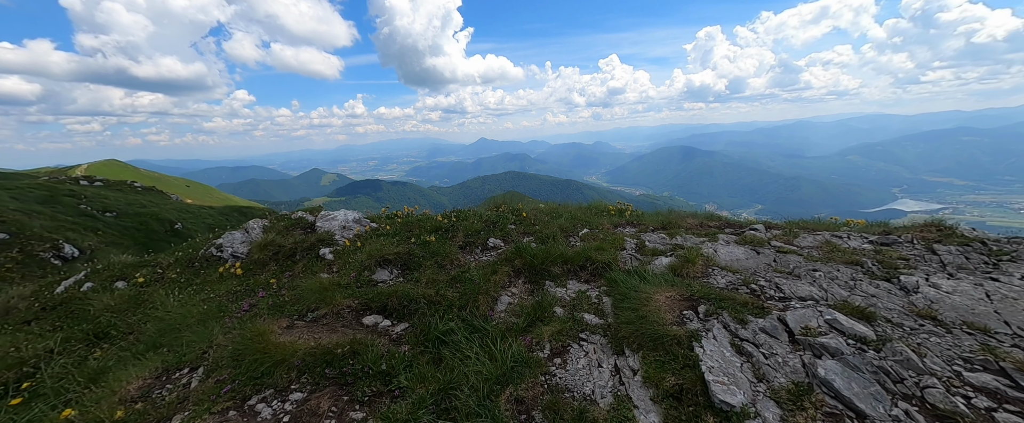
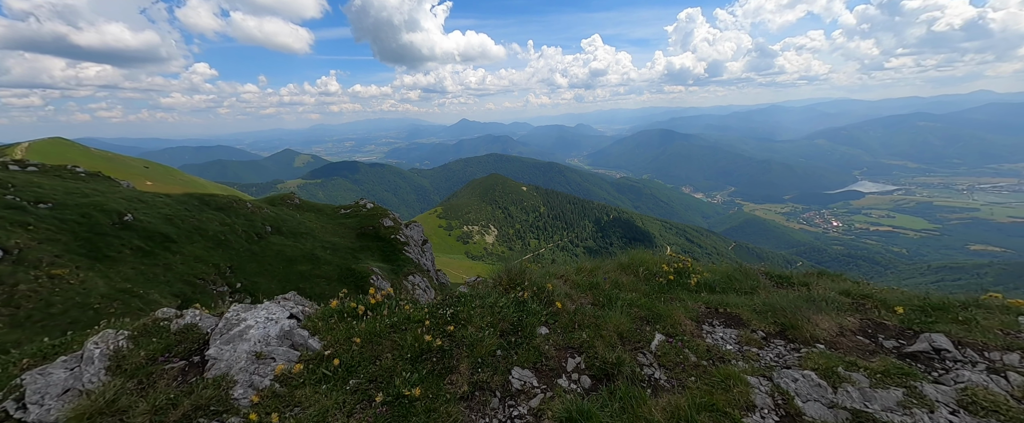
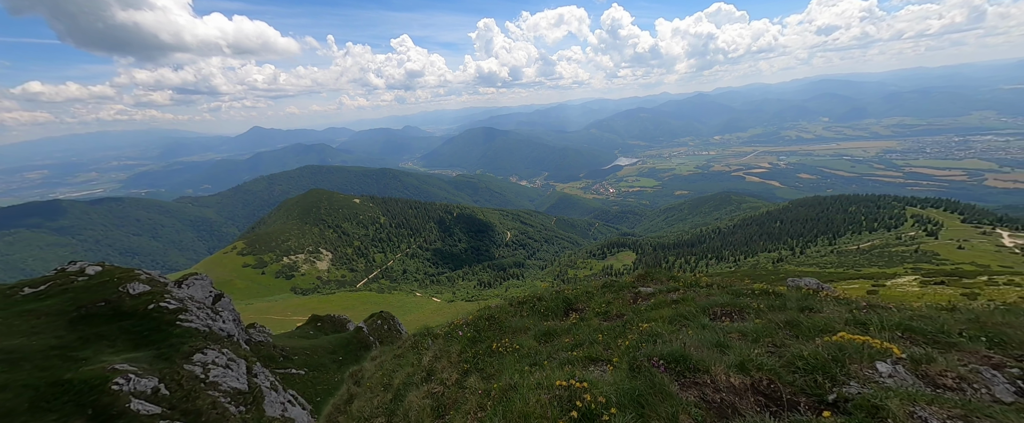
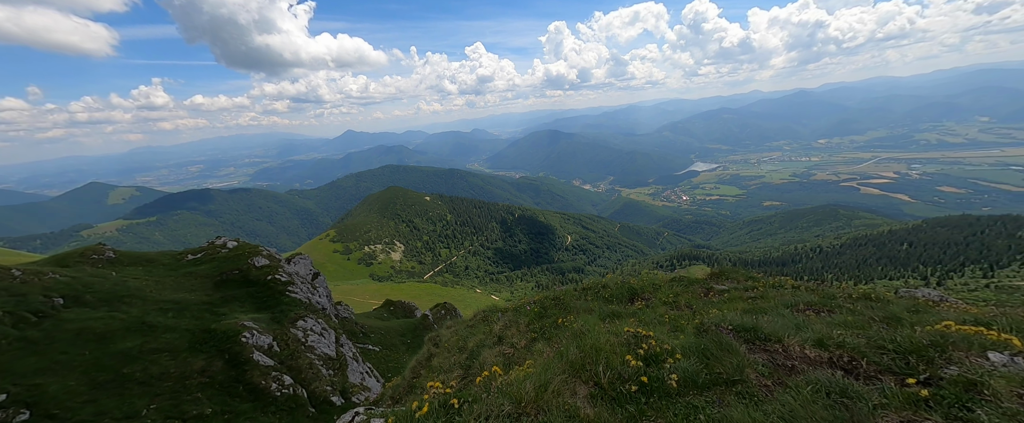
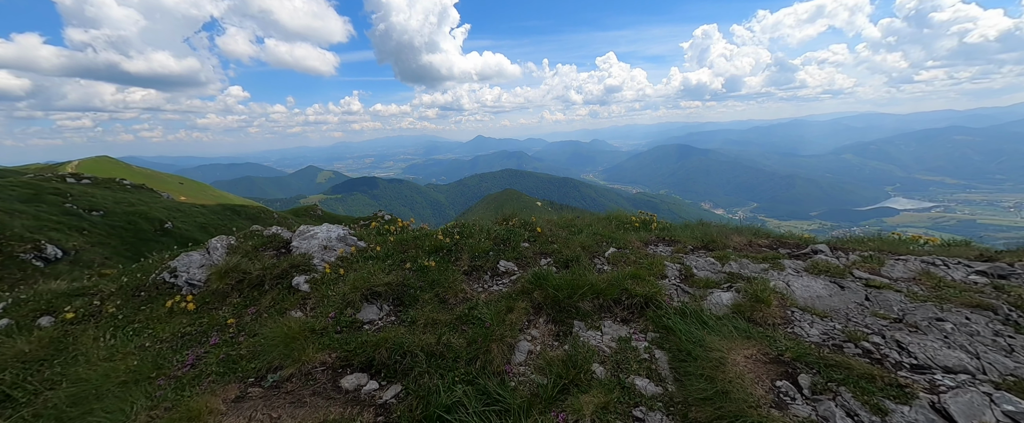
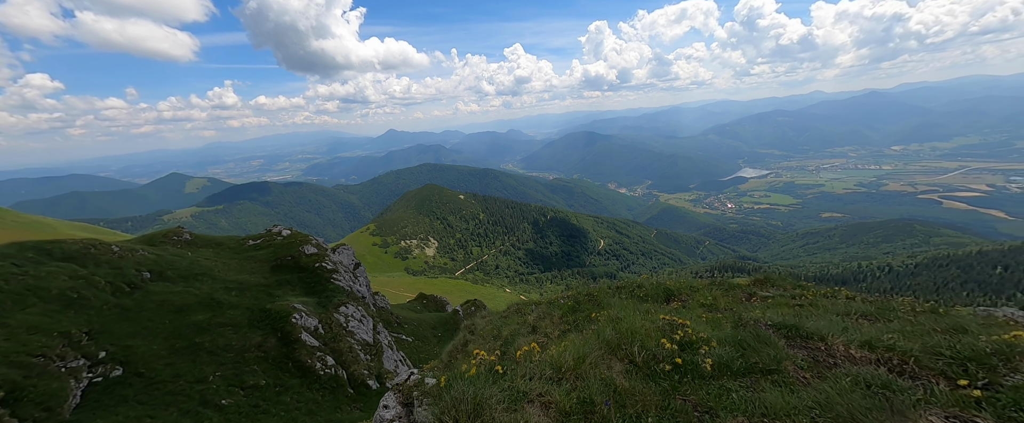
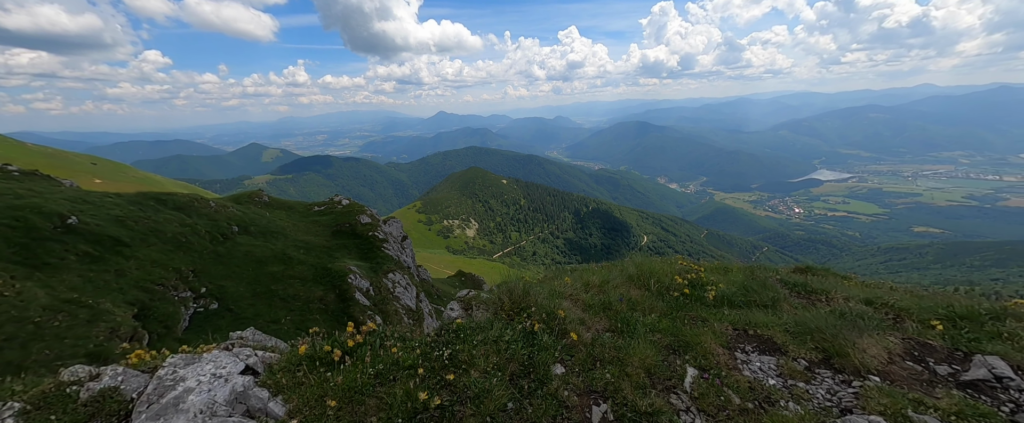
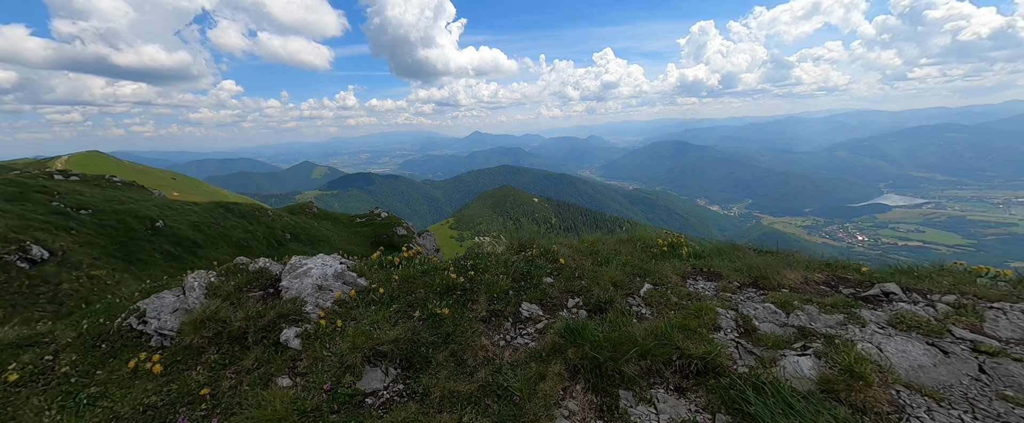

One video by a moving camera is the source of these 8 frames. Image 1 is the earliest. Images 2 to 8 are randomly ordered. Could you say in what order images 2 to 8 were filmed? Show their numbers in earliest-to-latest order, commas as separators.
5, 8, 2, 7, 6, 4, 3
